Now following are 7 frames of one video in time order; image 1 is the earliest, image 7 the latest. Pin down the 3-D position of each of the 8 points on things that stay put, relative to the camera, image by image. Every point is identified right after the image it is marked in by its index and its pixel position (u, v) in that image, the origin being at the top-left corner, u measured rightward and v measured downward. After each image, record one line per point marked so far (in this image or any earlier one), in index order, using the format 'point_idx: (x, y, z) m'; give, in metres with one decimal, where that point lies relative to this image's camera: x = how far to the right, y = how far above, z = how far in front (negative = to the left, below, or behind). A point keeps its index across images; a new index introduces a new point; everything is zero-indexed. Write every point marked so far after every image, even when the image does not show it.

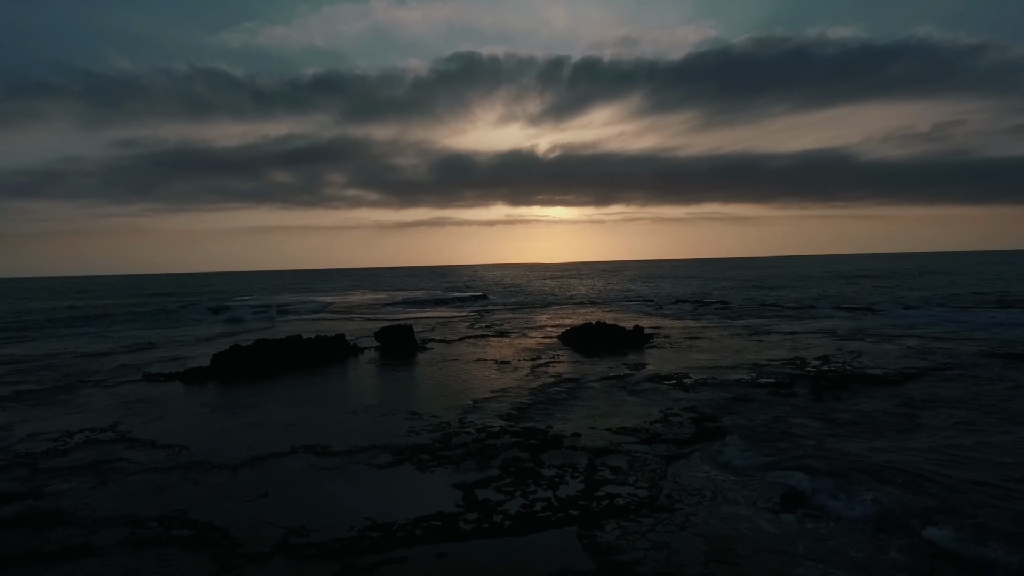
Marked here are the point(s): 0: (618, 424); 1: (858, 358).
0: (+2.6, -3.4, +10.5) m
1: (+13.7, -2.8, +17.0) m
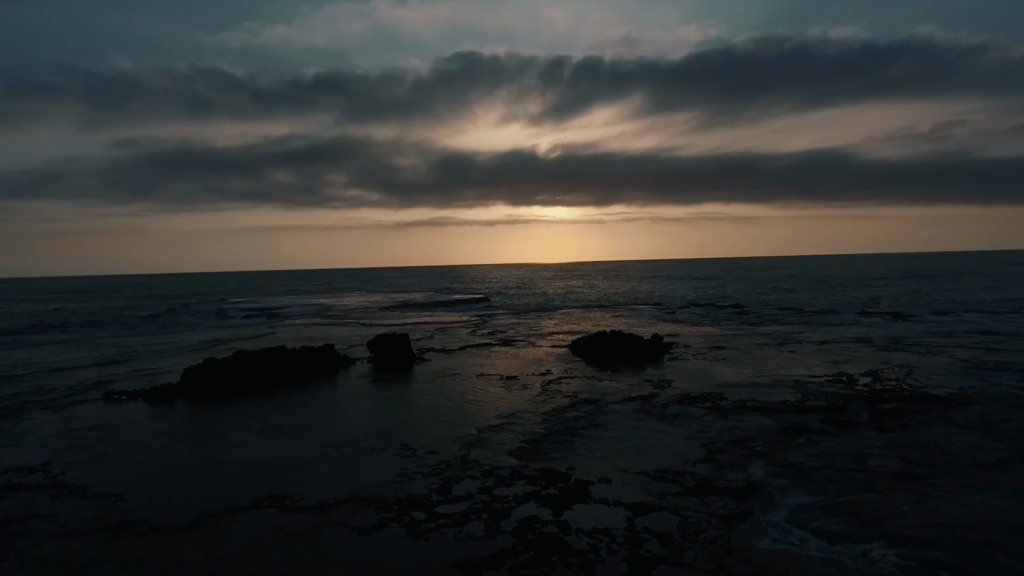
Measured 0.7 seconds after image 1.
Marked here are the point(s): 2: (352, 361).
0: (+2.9, -3.6, +8.6) m
1: (+14.0, -3.0, +15.1) m
2: (-7.1, -3.3, +18.8) m
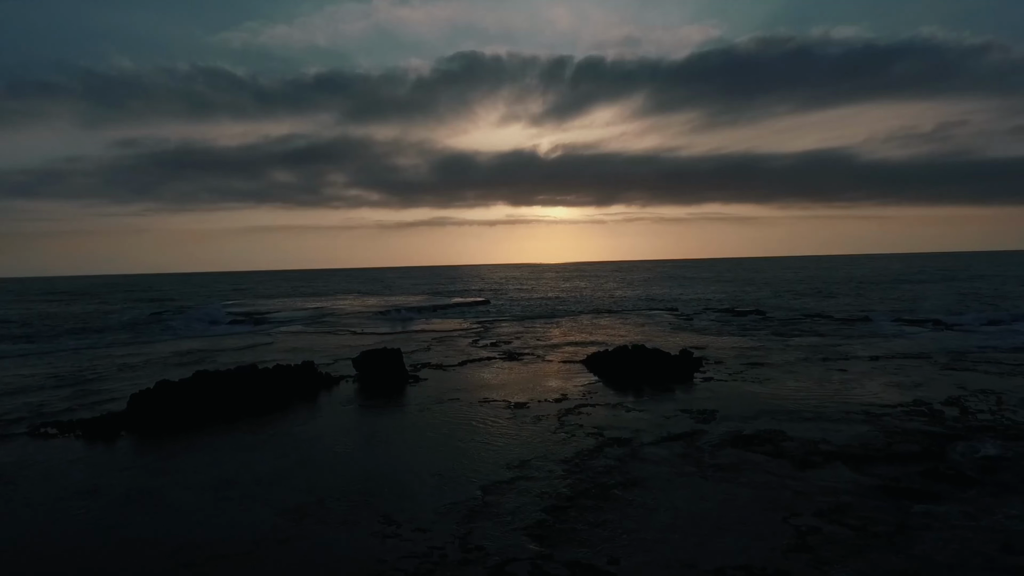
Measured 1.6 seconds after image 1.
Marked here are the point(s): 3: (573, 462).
0: (+3.1, -3.9, +6.1) m
1: (+14.3, -3.3, +12.6) m
2: (-6.8, -3.6, +16.4) m
3: (+1.3, -3.8, +9.3) m
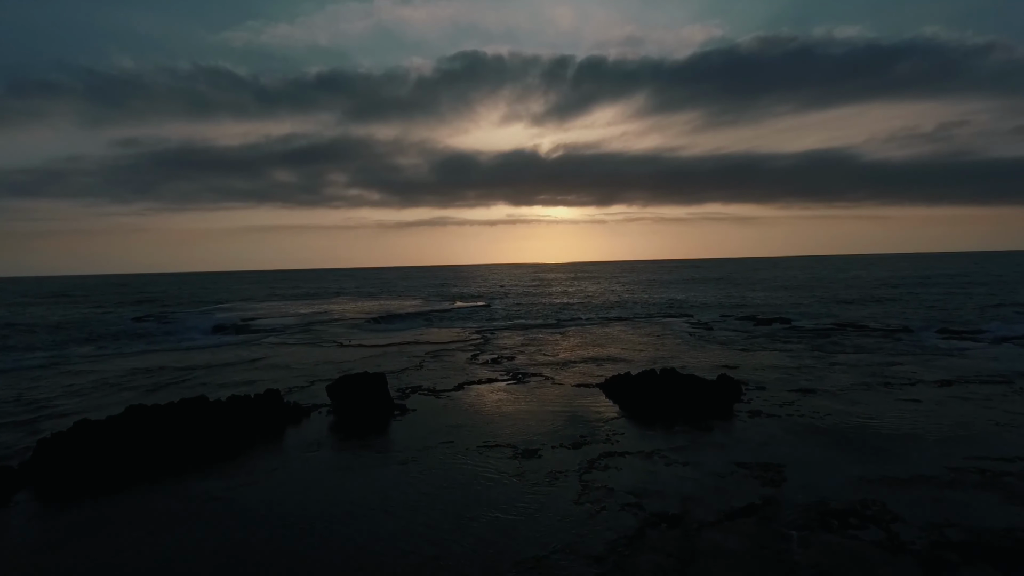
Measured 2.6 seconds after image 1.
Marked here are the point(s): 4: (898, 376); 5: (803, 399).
0: (+3.3, -4.3, +3.4) m
1: (+14.5, -3.8, +9.8) m
2: (-6.6, -4.0, +13.7) m
3: (+1.5, -4.2, +6.6) m
4: (+14.9, -3.4, +16.5) m
5: (+9.6, -3.6, +14.0) m
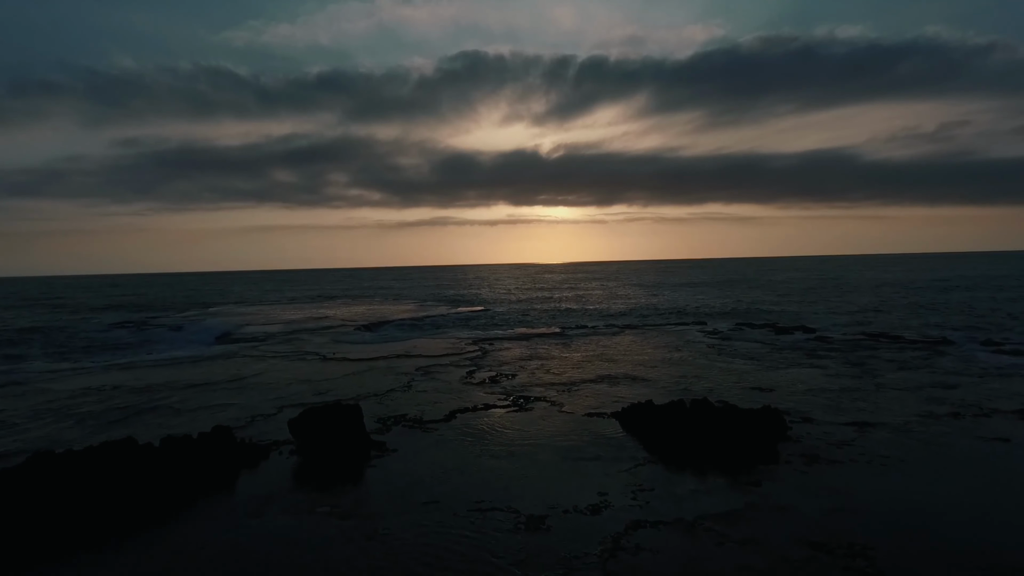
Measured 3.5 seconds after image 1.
0: (+3.3, -4.7, +1.0) m
1: (+14.5, -4.2, +7.4) m
2: (-6.6, -4.4, +11.4) m
3: (+1.5, -4.6, +4.2) m
4: (+14.9, -3.8, +14.1) m
5: (+9.6, -4.0, +11.6) m
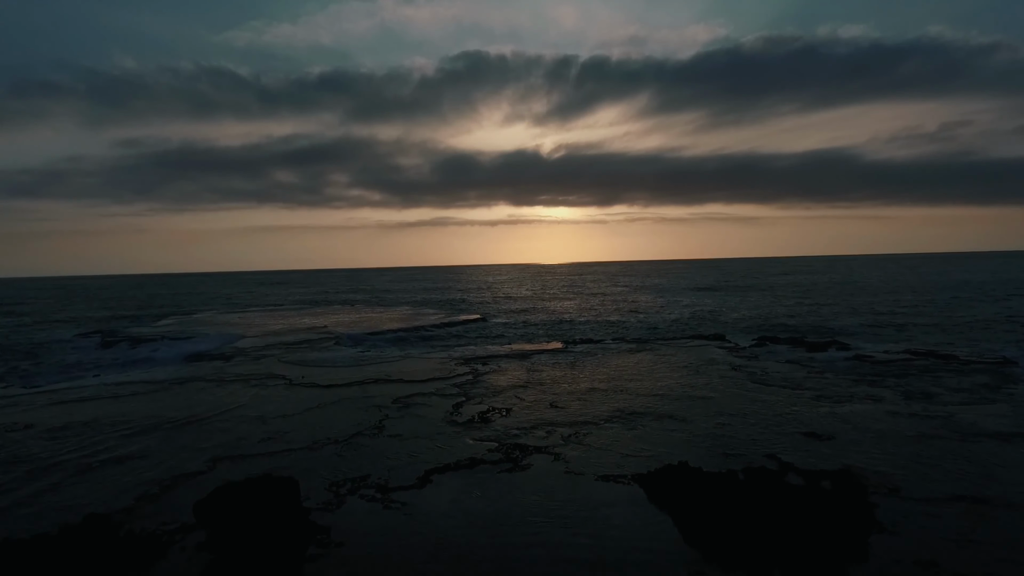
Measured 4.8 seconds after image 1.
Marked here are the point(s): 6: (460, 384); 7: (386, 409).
0: (+3.0, -5.4, -2.1) m
1: (+14.2, -4.8, +4.3) m
2: (-6.8, -5.1, +8.3) m
3: (+1.2, -5.2, +1.1) m
4: (+14.7, -4.4, +11.0) m
5: (+9.4, -4.7, +8.5) m
6: (-2.2, -4.2, +18.7) m
7: (-4.6, -4.5, +16.2) m
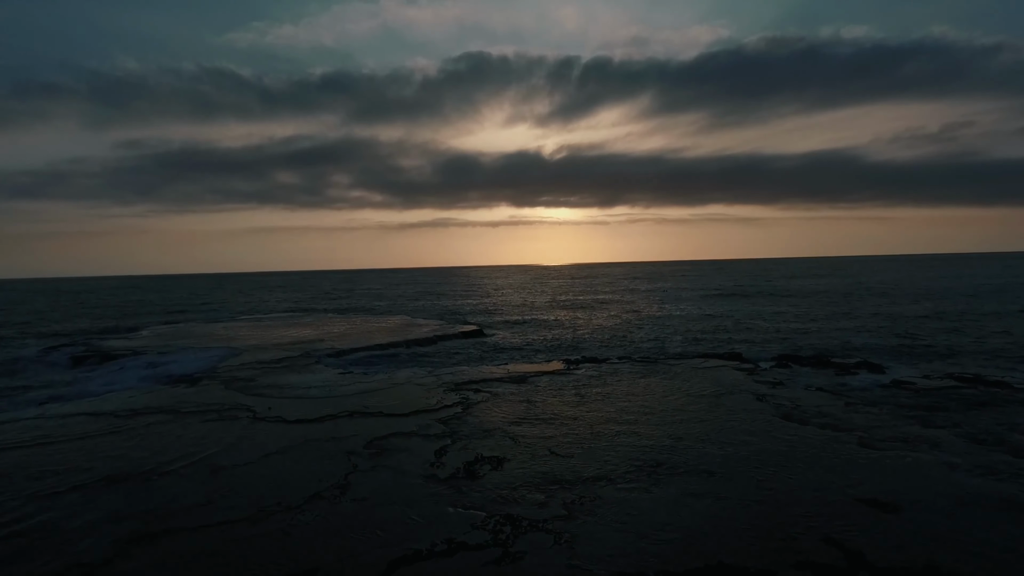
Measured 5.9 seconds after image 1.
0: (+2.7, -6.2, -4.5) m
1: (+14.0, -5.6, +1.8) m
2: (-7.1, -5.9, +5.9) m
3: (+0.9, -6.0, -1.4) m
4: (+14.4, -5.2, +8.5) m
5: (+9.1, -5.5, +6.0) m
6: (-2.4, -5.0, +16.3) m
7: (-4.8, -5.3, +13.8) m
